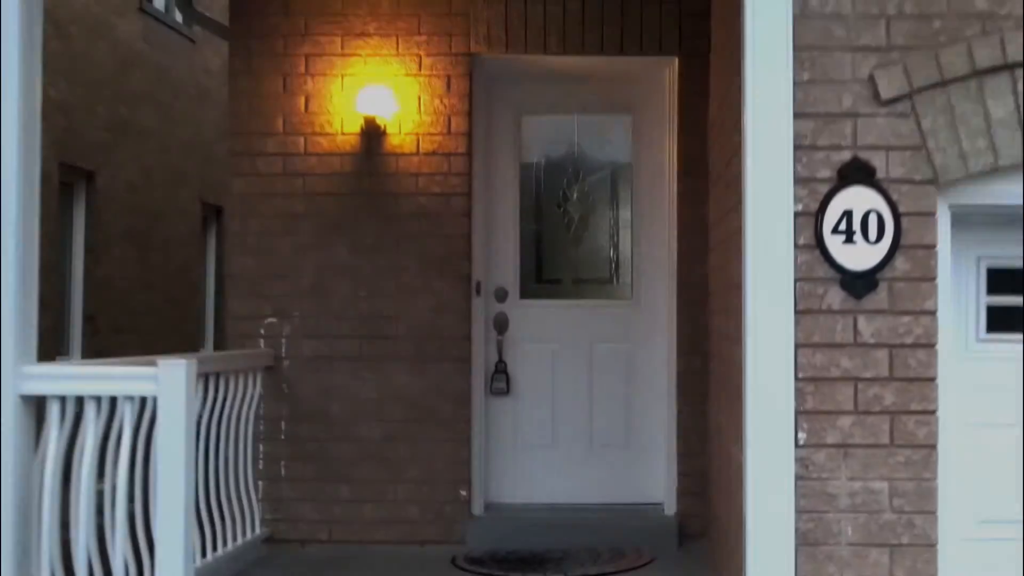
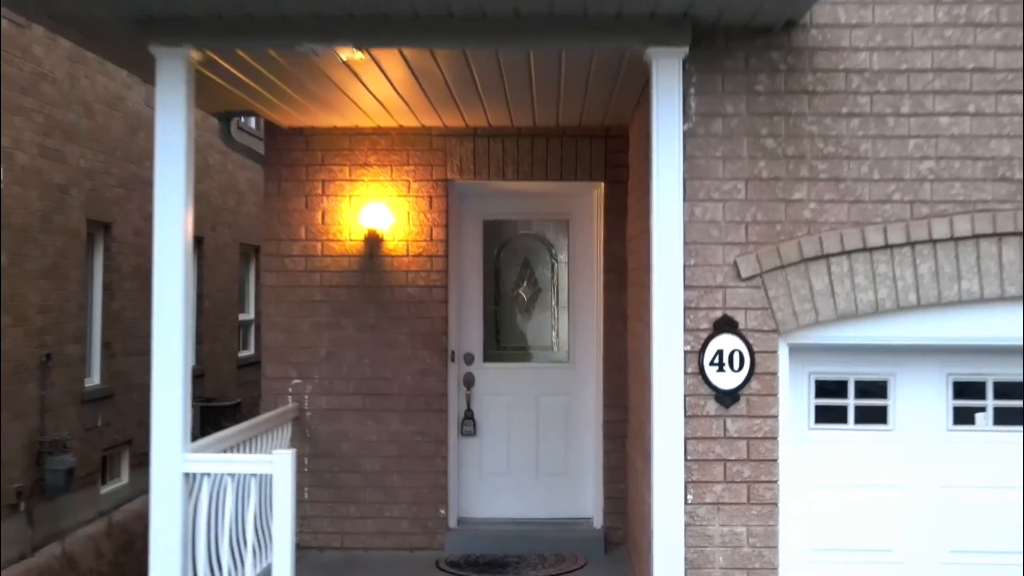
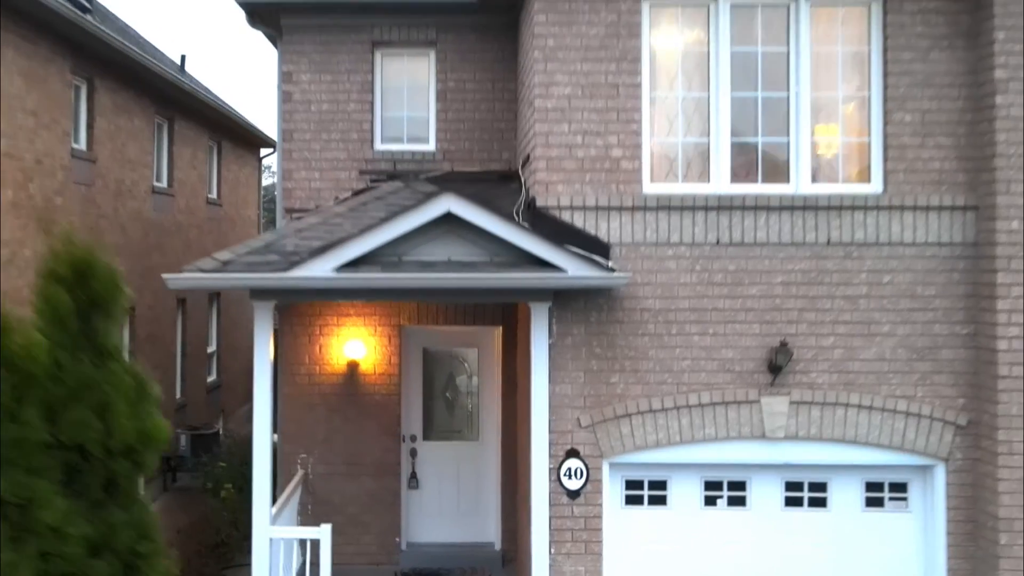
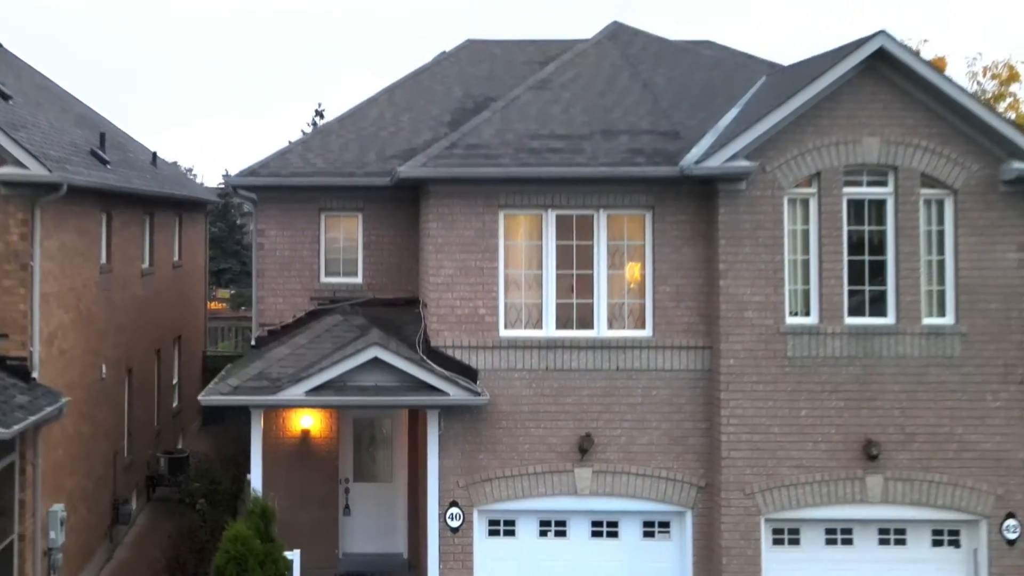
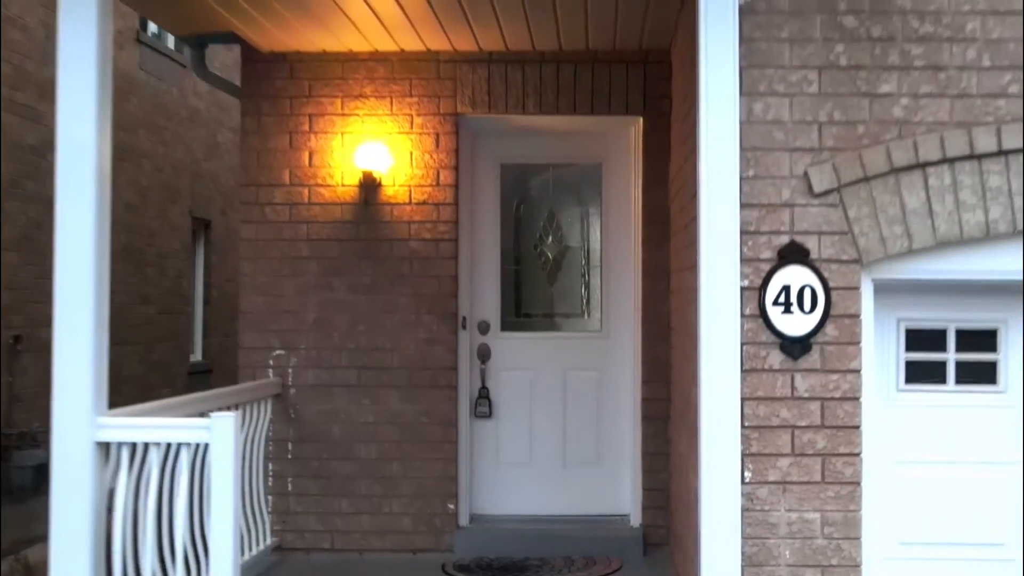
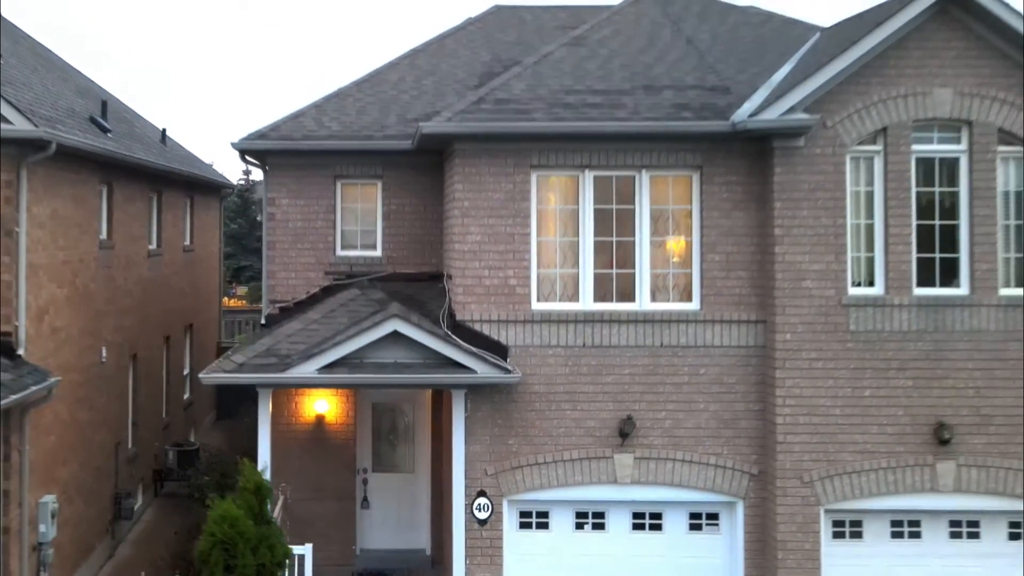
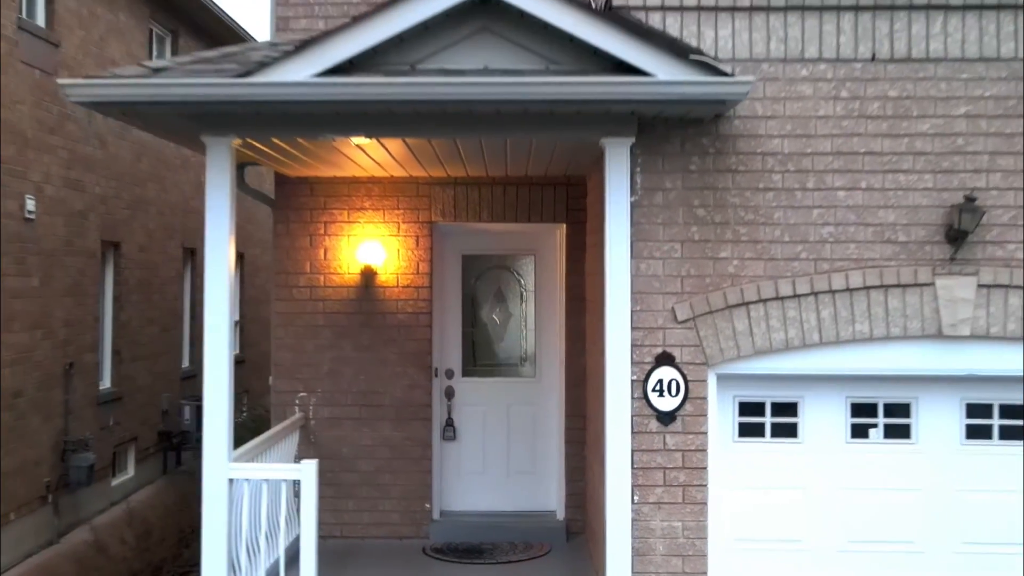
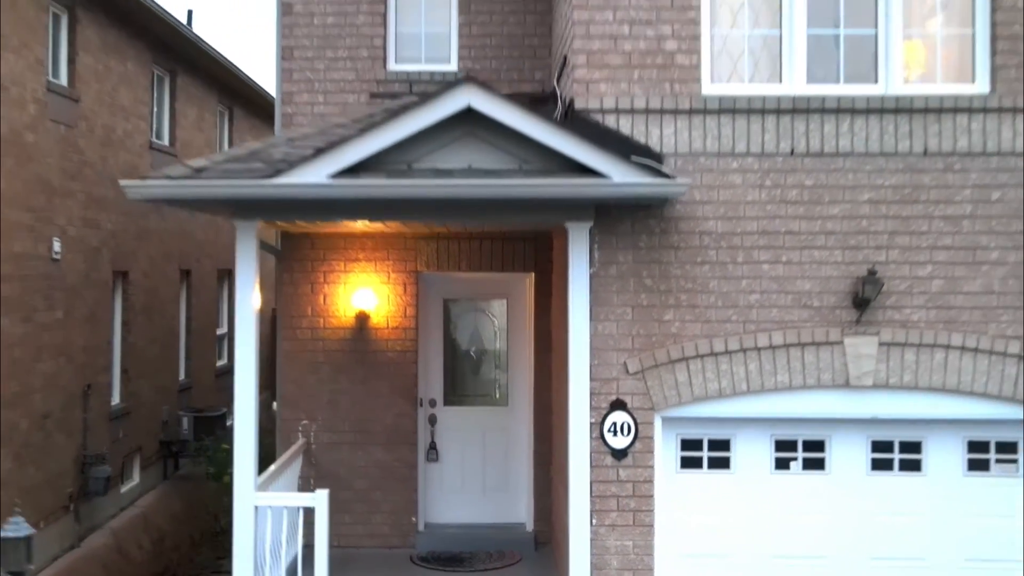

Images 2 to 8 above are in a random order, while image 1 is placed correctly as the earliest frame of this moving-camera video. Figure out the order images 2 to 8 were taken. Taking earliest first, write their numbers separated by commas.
5, 2, 7, 8, 3, 6, 4
